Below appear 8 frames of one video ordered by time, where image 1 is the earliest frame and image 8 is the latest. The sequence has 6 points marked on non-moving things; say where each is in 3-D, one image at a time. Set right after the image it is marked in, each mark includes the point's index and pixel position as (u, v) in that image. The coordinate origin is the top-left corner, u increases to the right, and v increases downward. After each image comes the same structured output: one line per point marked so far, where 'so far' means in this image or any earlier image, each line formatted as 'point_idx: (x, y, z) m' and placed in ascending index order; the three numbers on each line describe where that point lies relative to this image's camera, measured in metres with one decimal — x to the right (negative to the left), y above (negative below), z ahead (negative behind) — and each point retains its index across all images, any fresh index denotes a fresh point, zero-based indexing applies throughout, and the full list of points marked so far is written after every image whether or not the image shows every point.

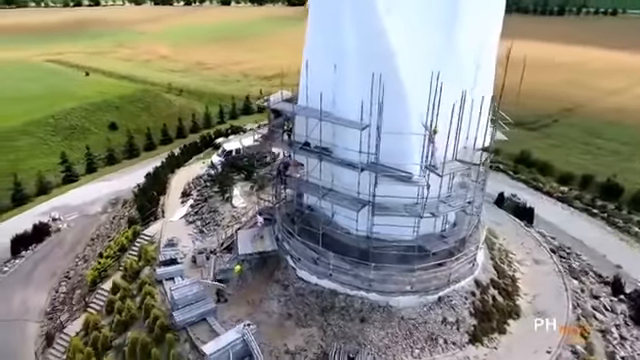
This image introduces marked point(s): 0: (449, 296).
0: (+4.2, -3.8, +15.9) m
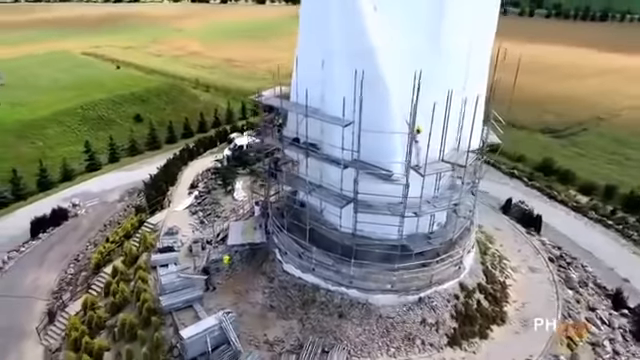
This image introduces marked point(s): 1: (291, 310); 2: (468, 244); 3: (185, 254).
0: (+3.6, -3.9, +15.9) m
1: (-1.0, -4.3, +16.1) m
2: (+5.3, -2.2, +17.5) m
3: (-5.3, -2.9, +19.0) m
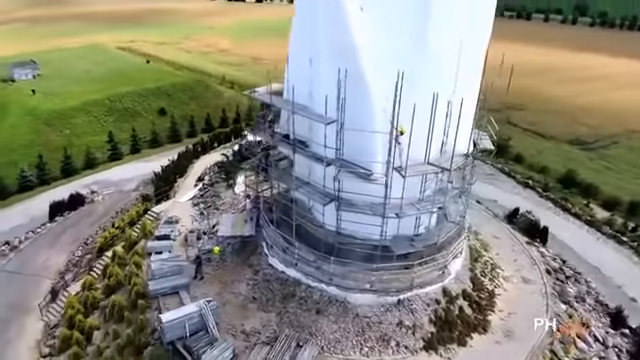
0: (+2.9, -3.9, +15.8) m
1: (-1.6, -4.2, +16.4) m
2: (+4.8, -2.4, +17.4) m
3: (-5.7, -2.5, +19.5) m
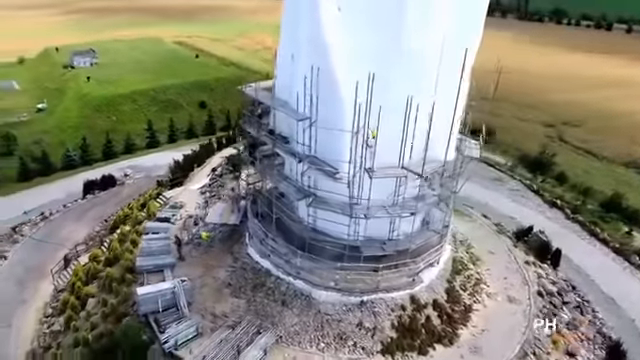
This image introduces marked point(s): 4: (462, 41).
0: (+1.7, -4.0, +15.9) m
1: (-2.7, -3.9, +16.9) m
2: (+3.9, -2.7, +17.1) m
3: (-6.1, -2.0, +20.6) m
4: (+4.2, +4.3, +14.8) m
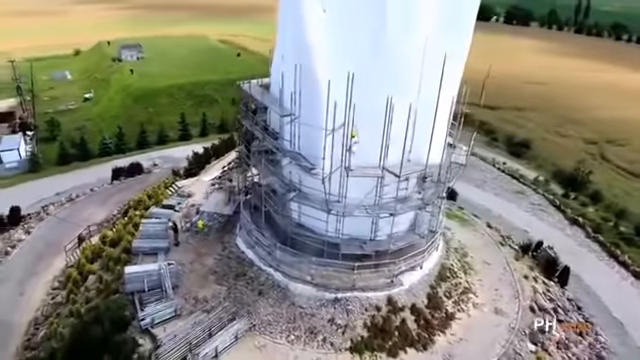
0: (+0.9, -4.0, +15.9) m
1: (-3.4, -3.5, +17.5) m
2: (+3.3, -2.8, +17.0) m
3: (-6.3, -1.5, +21.5) m
4: (+3.8, +4.2, +14.7) m
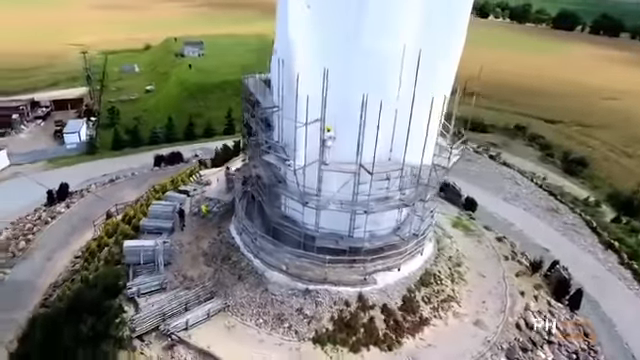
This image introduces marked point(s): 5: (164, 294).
0: (-0.1, -3.8, +16.4) m
1: (-4.1, -3.1, +18.5) m
2: (+2.5, -2.8, +17.1) m
3: (-6.2, -0.9, +22.9) m
4: (+3.2, +4.1, +14.7) m
5: (-5.5, -4.1, +17.2) m
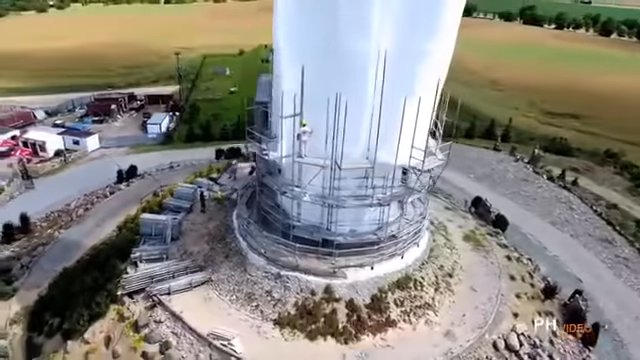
0: (-1.1, -3.5, +17.2) m
1: (-4.5, -2.5, +20.1) m
2: (+1.7, -2.8, +17.3) m
3: (-5.4, -0.2, +24.9) m
4: (+2.5, +4.1, +15.0) m
5: (-6.2, -3.3, +19.1) m
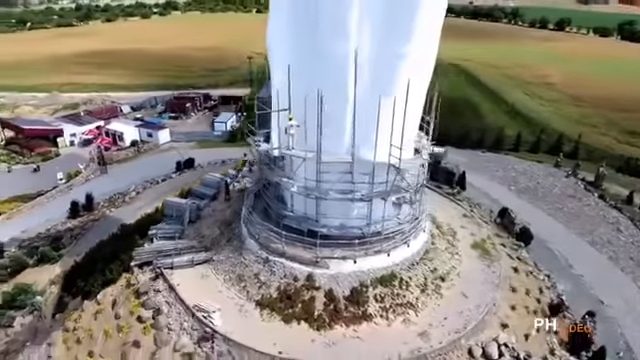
0: (-1.7, -3.2, +18.1) m
1: (-4.4, -2.0, +21.7) m
2: (+1.1, -2.7, +17.8) m
3: (-4.3, +0.2, +26.6) m
4: (+2.0, +4.2, +15.4) m
5: (-6.3, -2.7, +21.0) m
